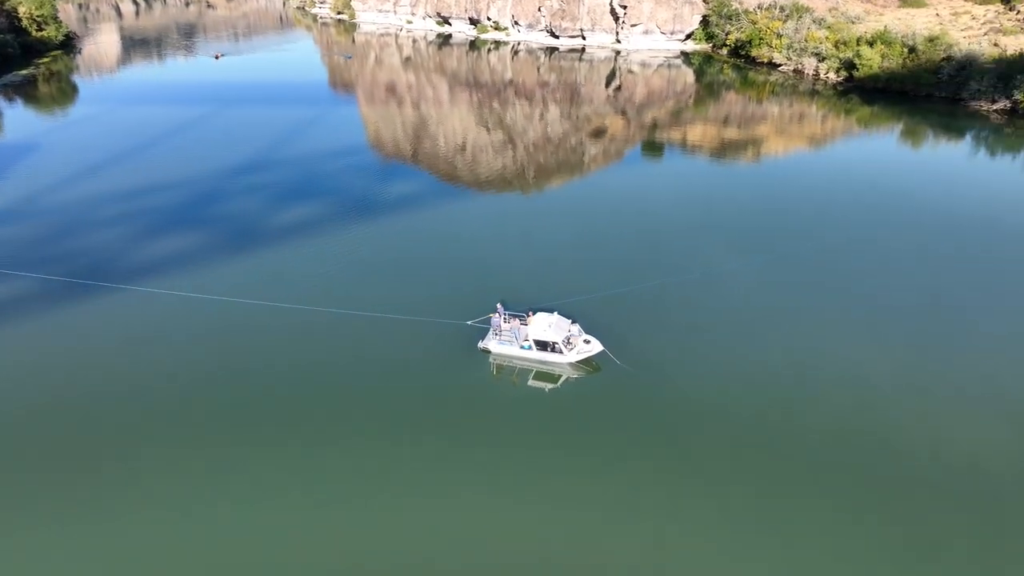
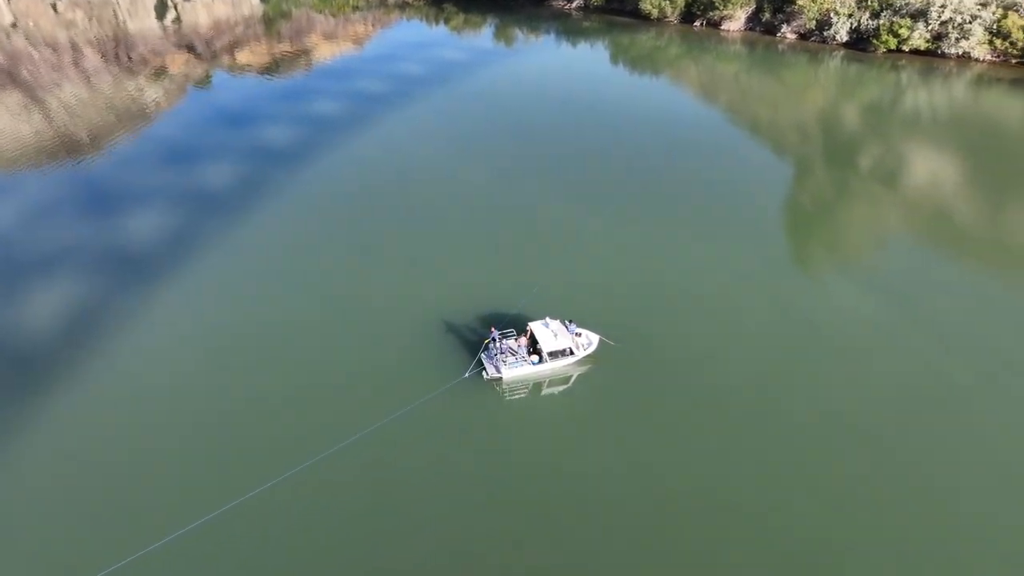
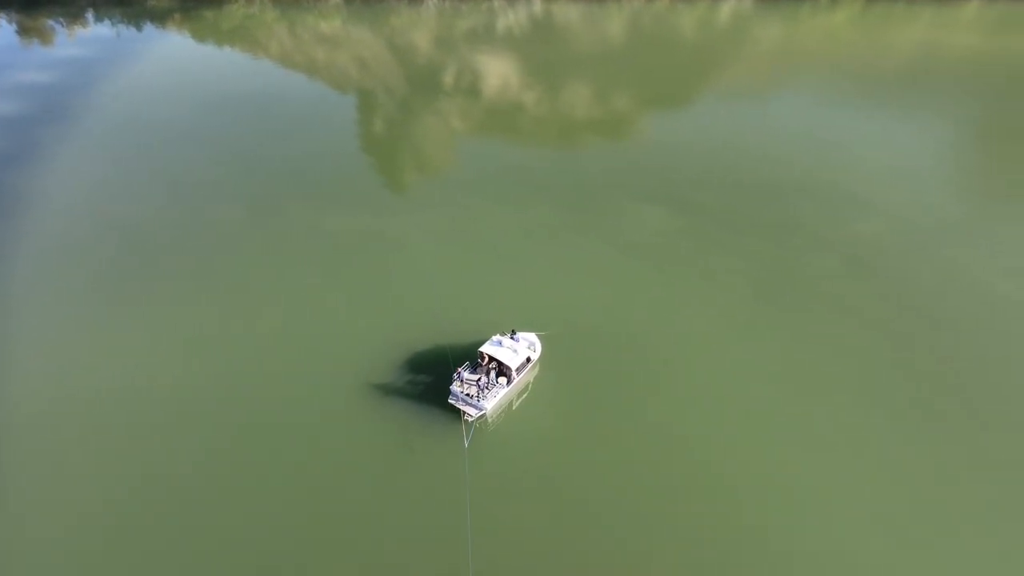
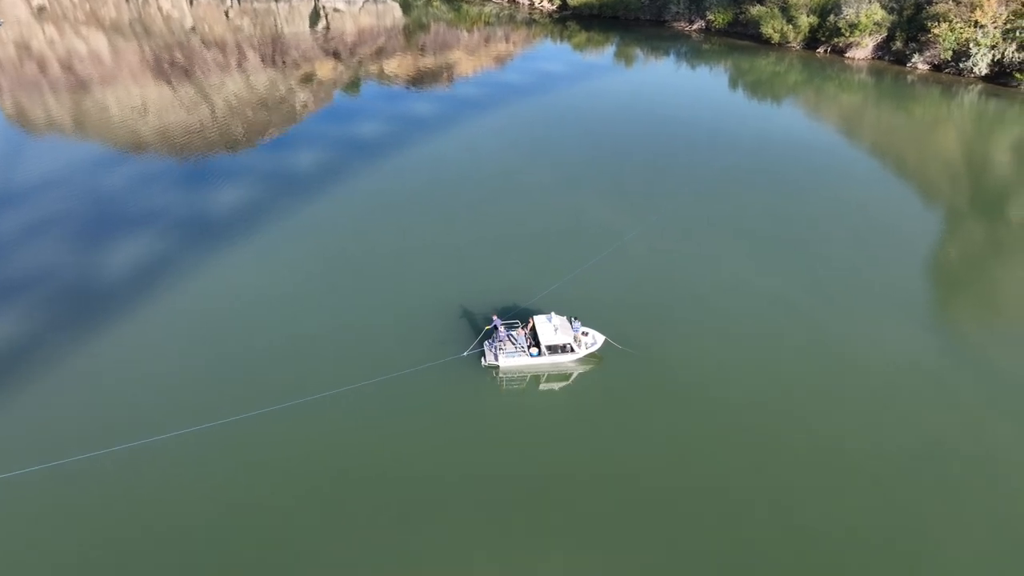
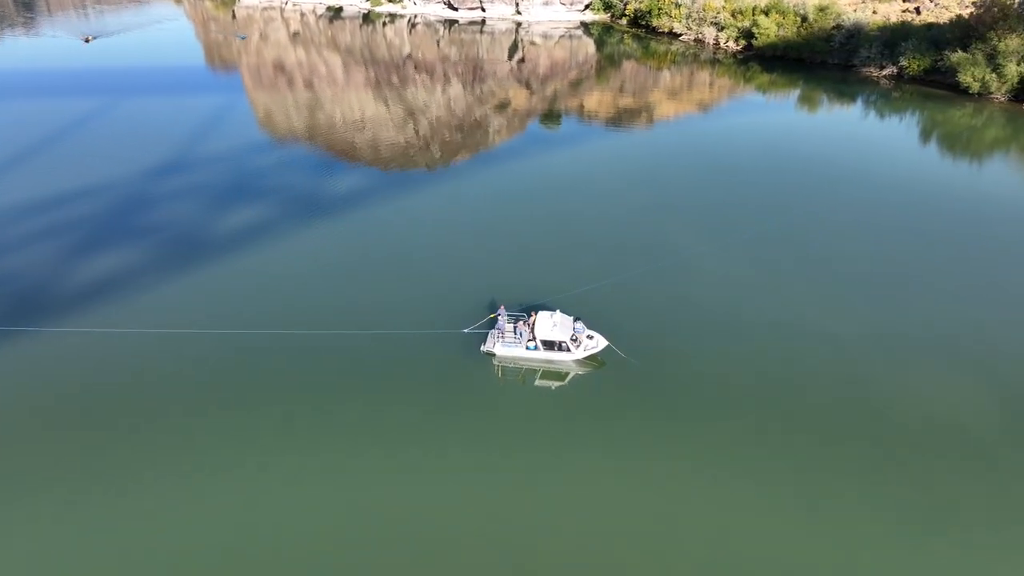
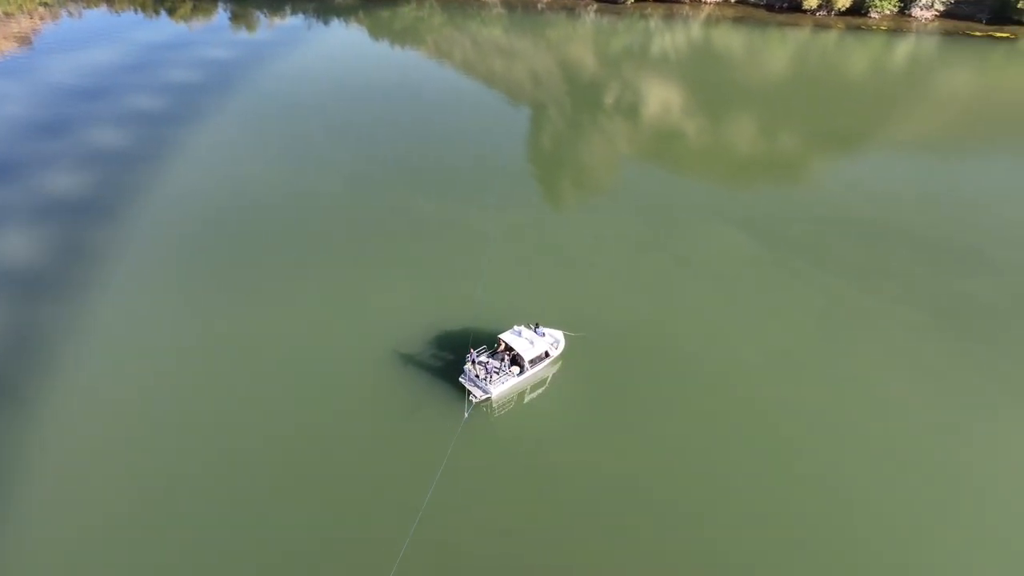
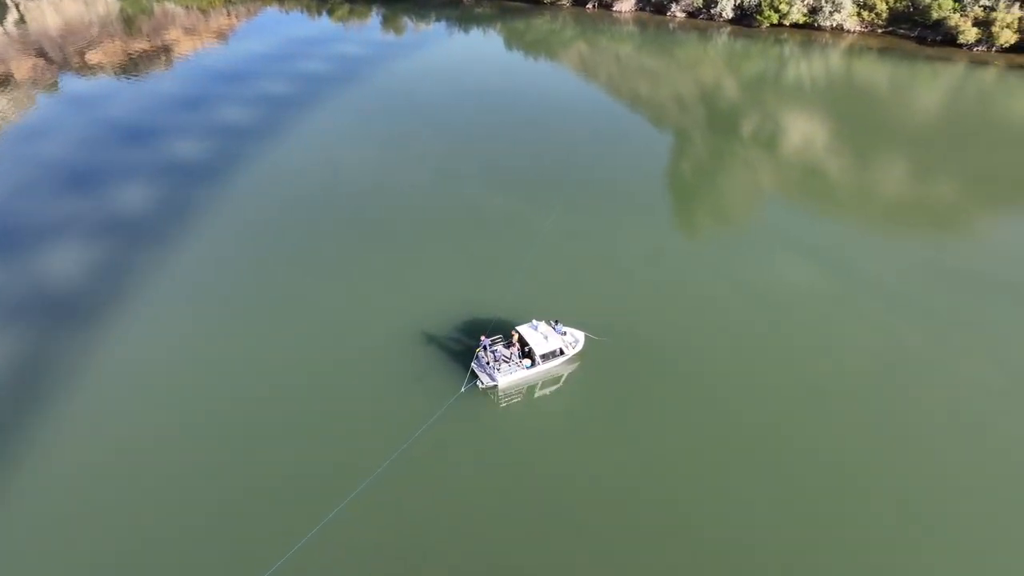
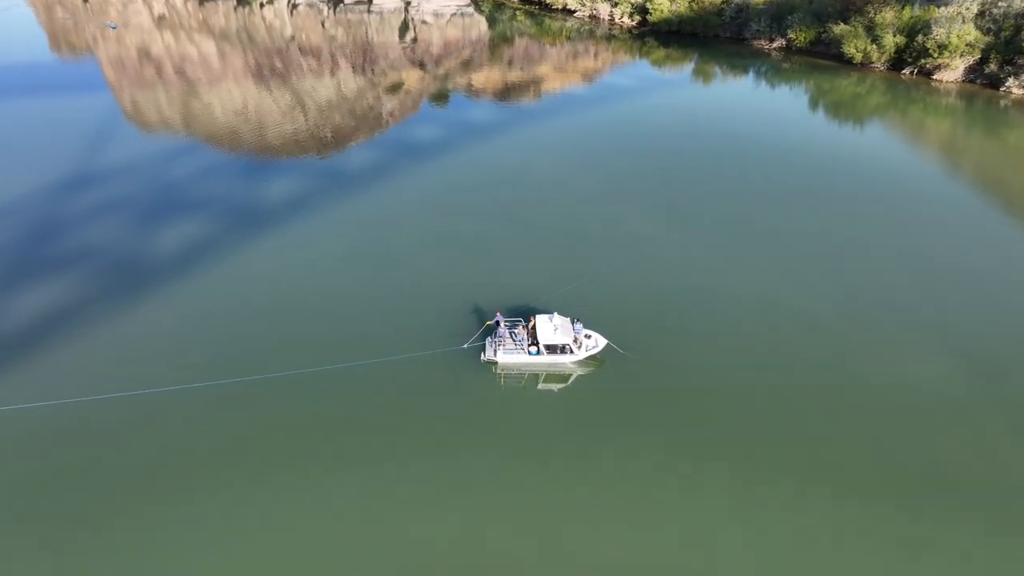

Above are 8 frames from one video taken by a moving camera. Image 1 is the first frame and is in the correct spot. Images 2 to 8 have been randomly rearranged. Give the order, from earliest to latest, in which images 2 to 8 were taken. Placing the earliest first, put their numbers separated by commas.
5, 8, 4, 2, 7, 6, 3
